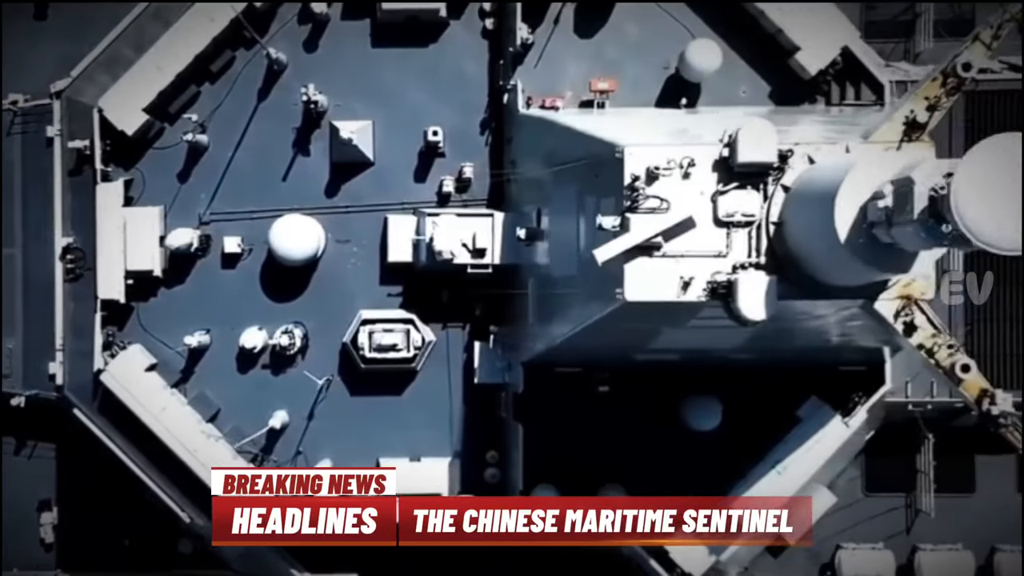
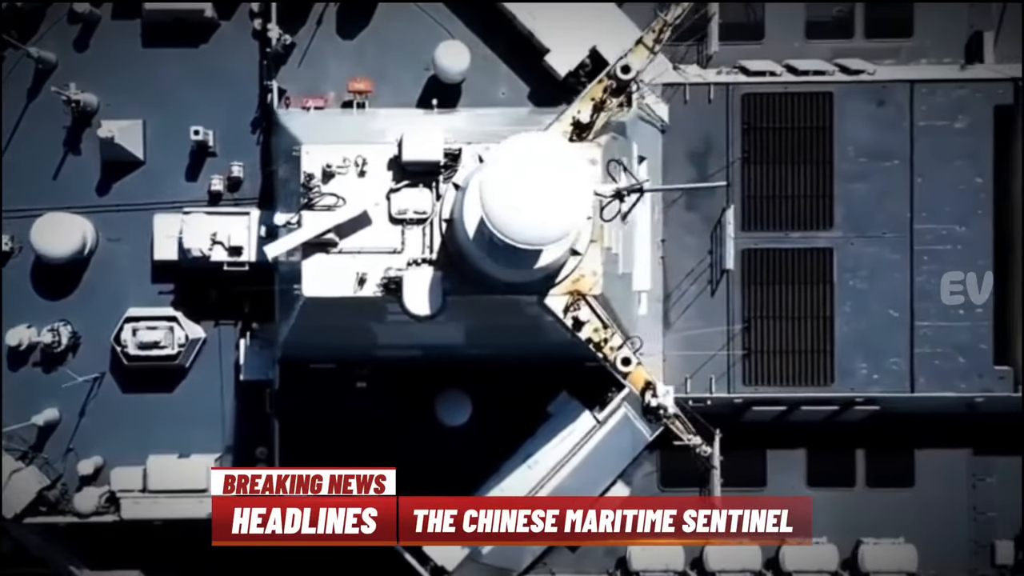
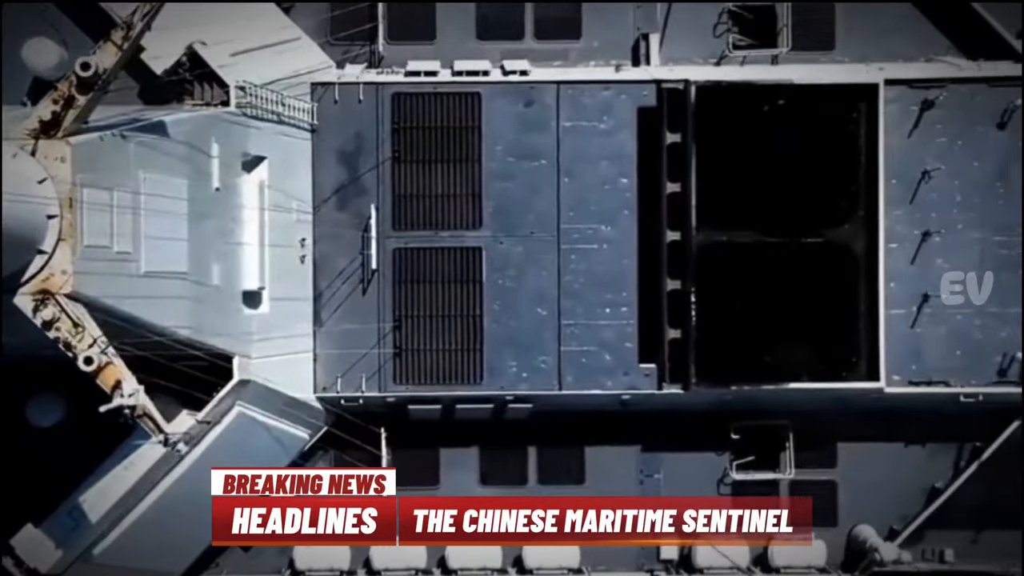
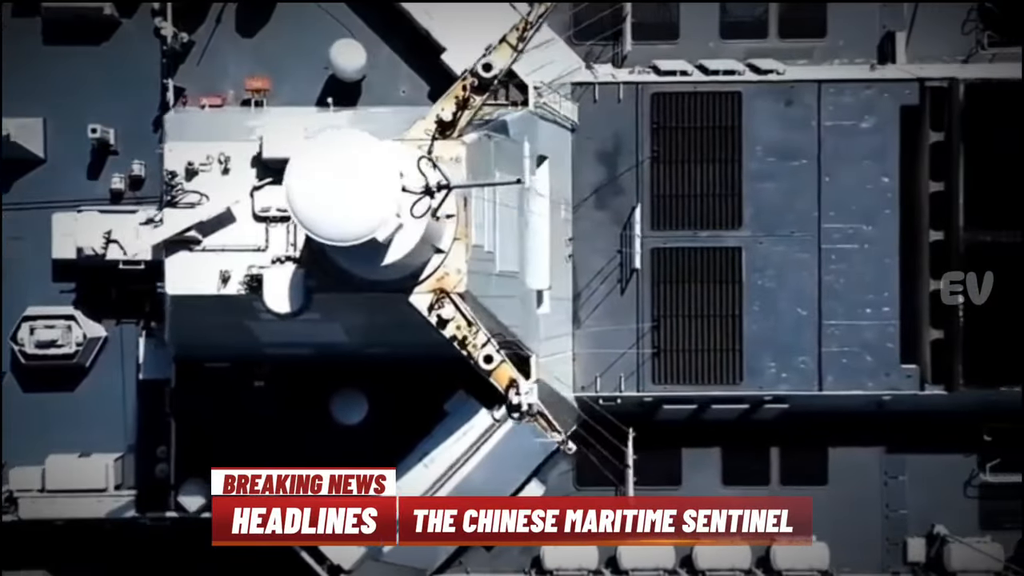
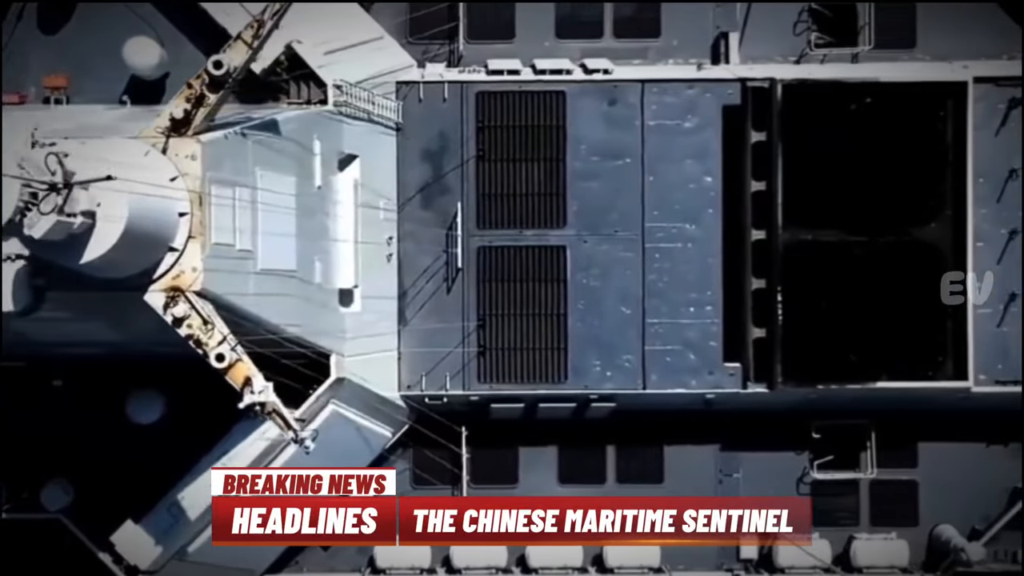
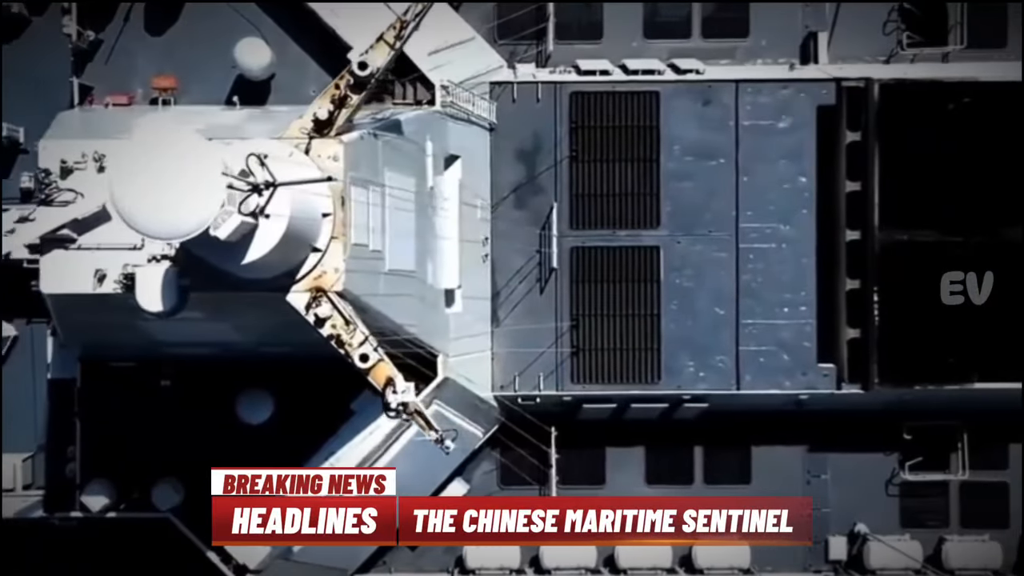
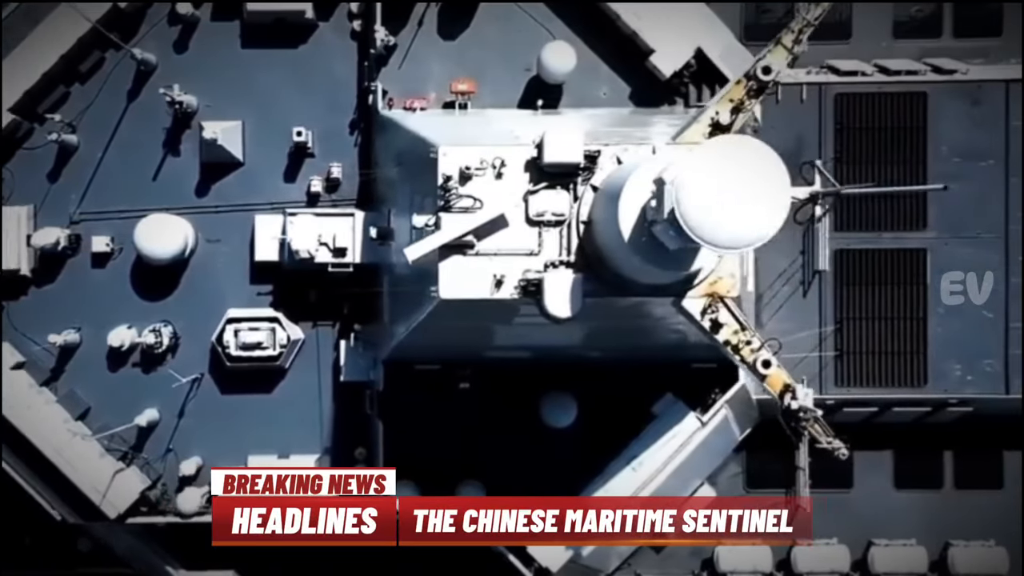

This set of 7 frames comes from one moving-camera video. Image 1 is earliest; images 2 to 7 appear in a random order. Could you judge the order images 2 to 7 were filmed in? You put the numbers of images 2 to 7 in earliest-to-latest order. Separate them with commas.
7, 2, 4, 6, 5, 3
